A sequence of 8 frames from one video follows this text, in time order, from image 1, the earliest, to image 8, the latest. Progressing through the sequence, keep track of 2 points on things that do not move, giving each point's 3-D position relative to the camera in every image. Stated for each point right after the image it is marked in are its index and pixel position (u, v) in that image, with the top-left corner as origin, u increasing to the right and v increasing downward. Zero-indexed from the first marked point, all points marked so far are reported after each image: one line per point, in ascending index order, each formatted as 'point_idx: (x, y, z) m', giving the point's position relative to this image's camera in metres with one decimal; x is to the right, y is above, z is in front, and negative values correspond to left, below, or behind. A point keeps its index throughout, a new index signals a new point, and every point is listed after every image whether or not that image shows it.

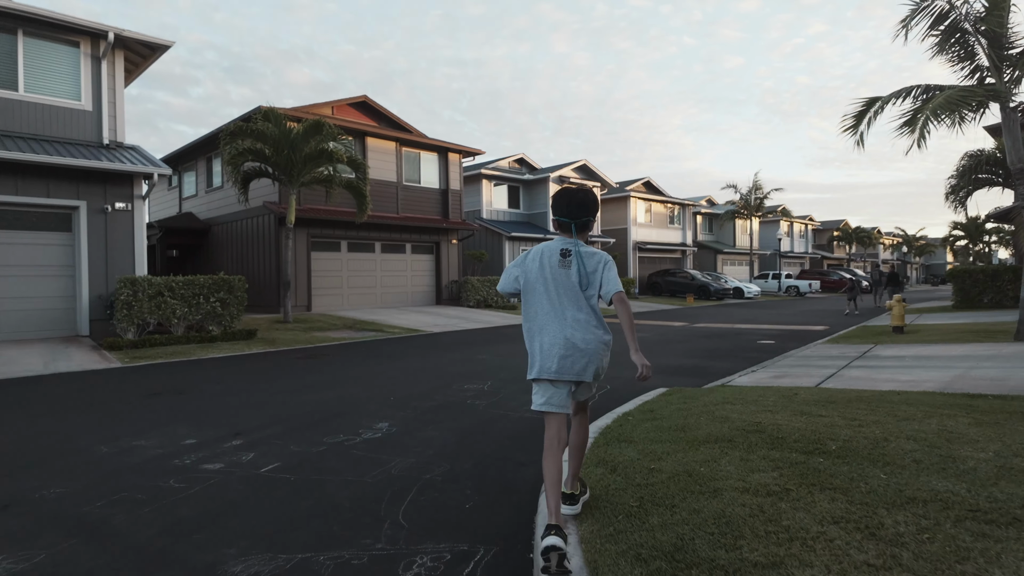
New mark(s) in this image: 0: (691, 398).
0: (+1.6, -1.0, +5.3) m
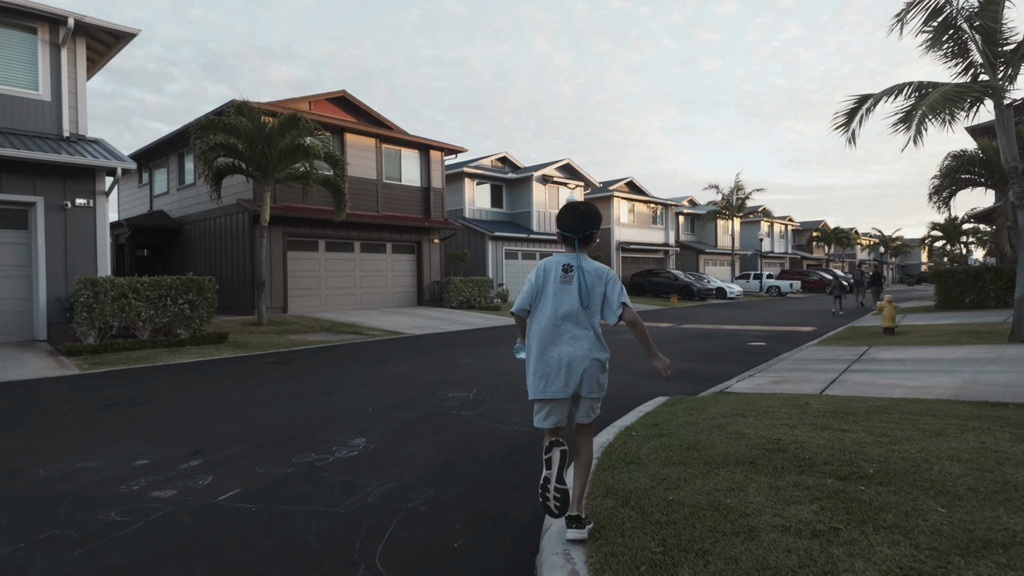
0: (+1.5, -1.0, +4.9) m
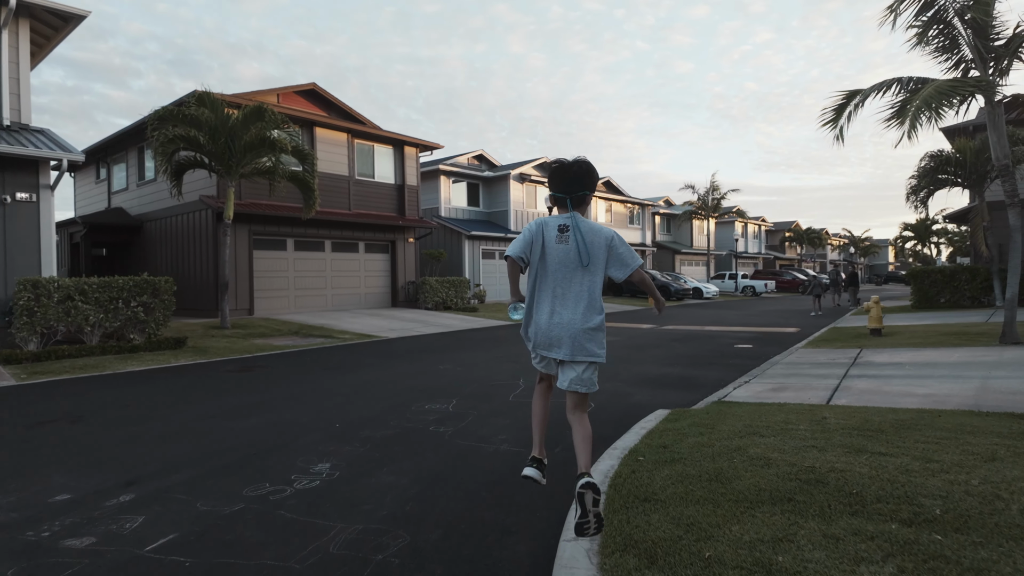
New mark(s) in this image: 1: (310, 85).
0: (+1.4, -1.0, +4.4) m
1: (-6.6, +6.6, +19.2) m
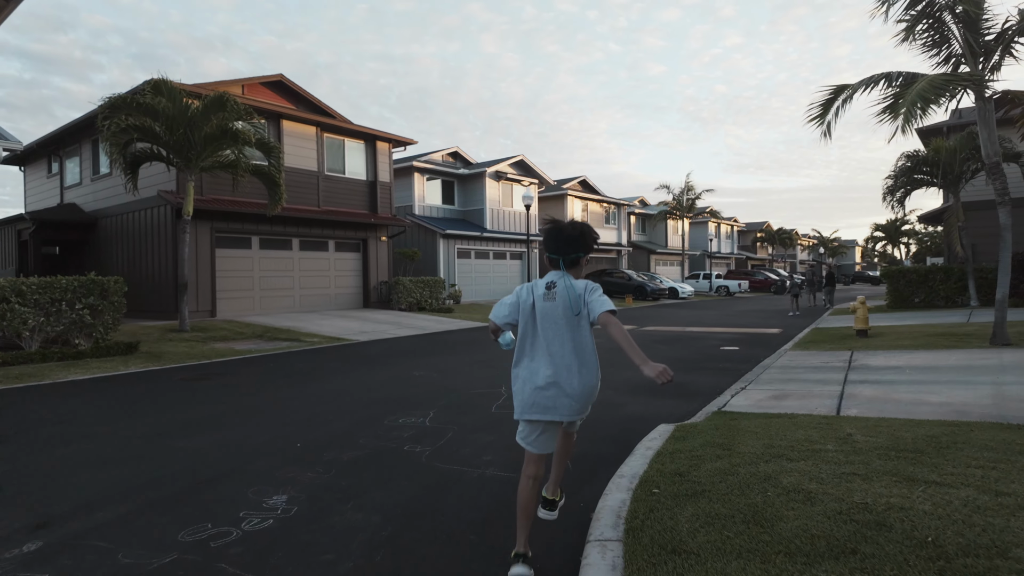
0: (+1.4, -1.0, +3.9) m
1: (-7.3, +6.5, +18.3) m
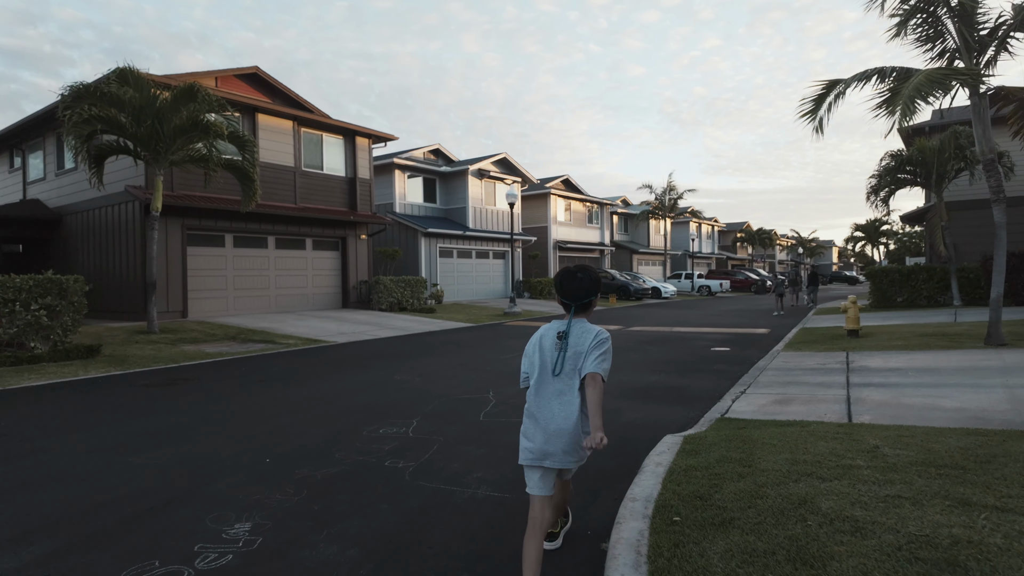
0: (+1.3, -1.0, +3.5) m
1: (-7.8, +6.5, +17.6) m
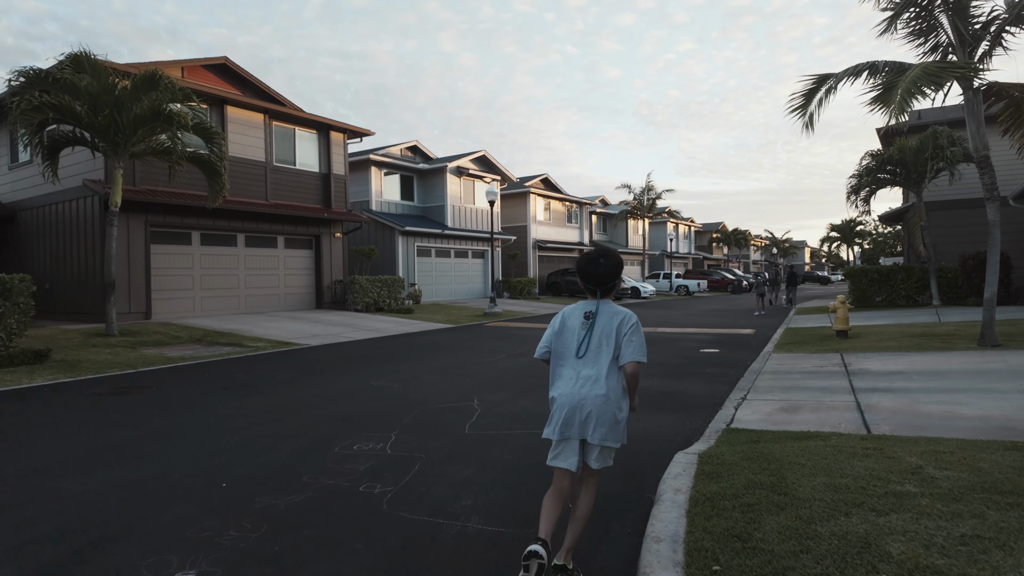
0: (+1.3, -1.0, +3.1) m
1: (-8.3, +6.5, +16.8) m
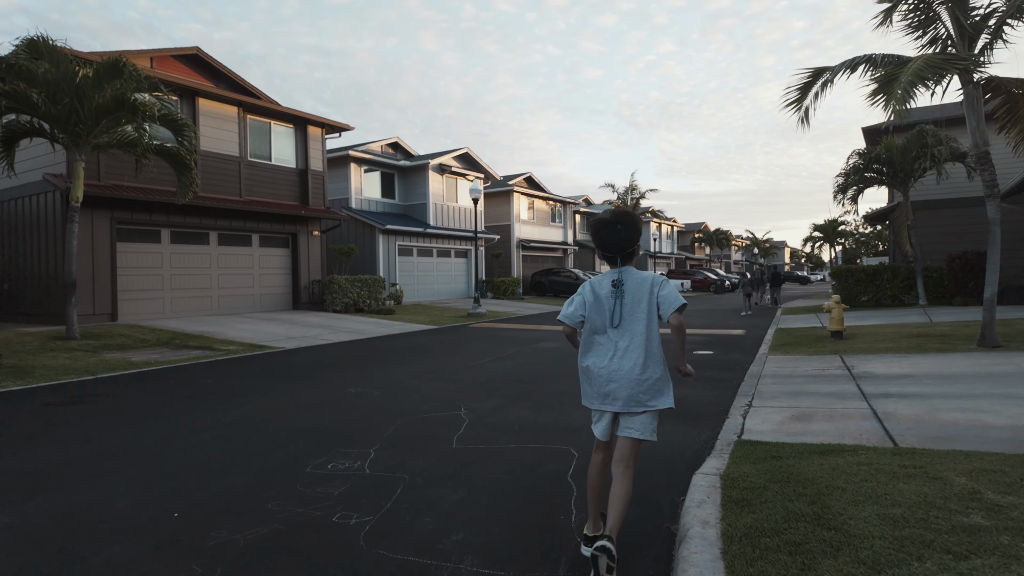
0: (+1.3, -1.0, +2.6) m
1: (-8.8, +6.5, +16.1) m
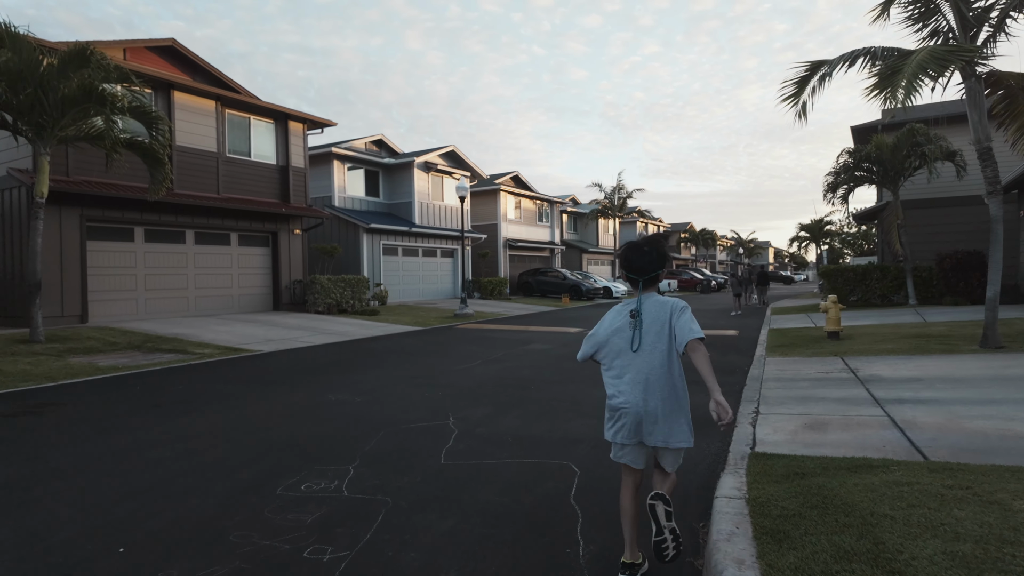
0: (+1.3, -1.0, +2.2) m
1: (-9.1, +6.5, +15.4) m
